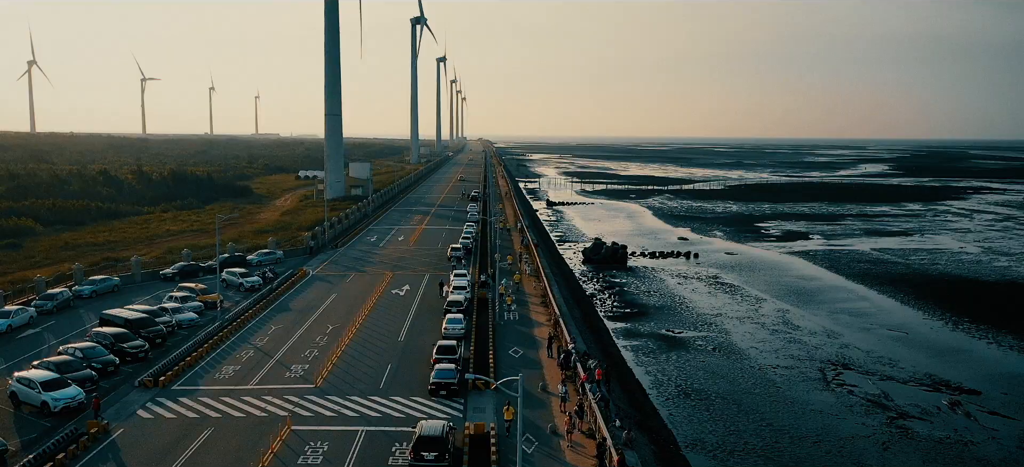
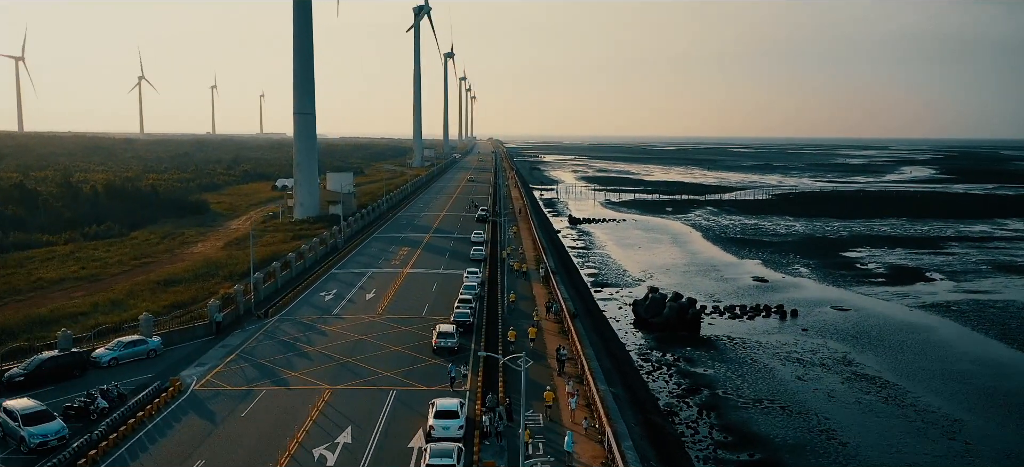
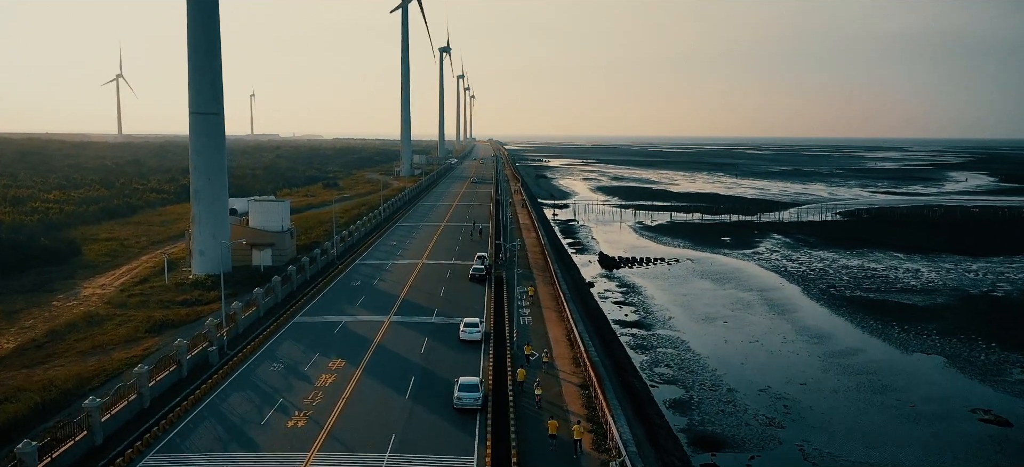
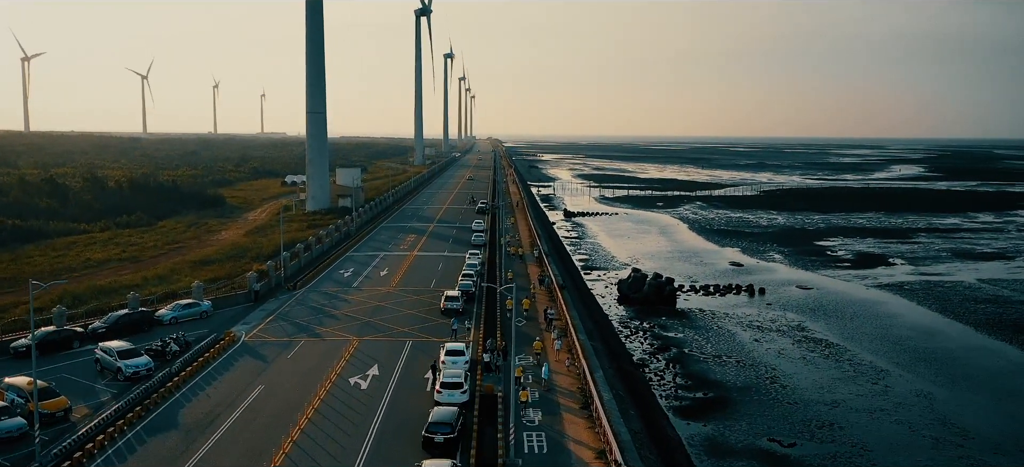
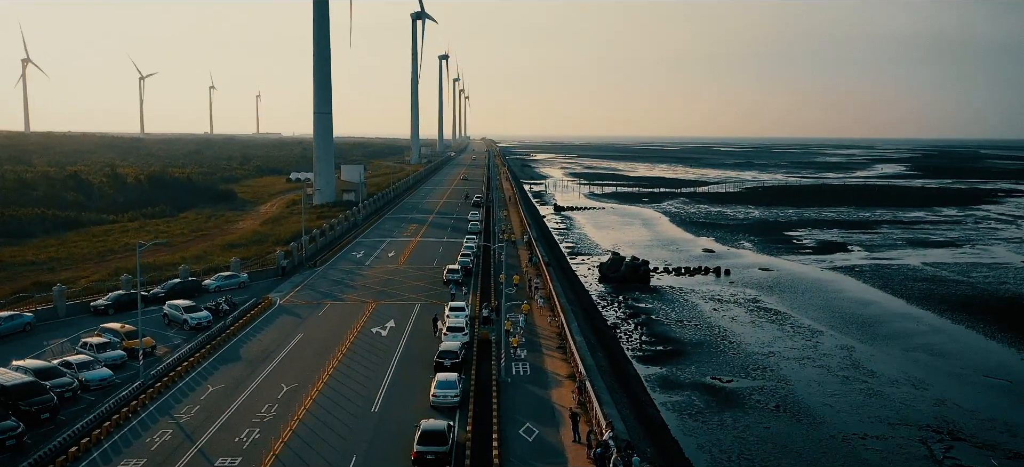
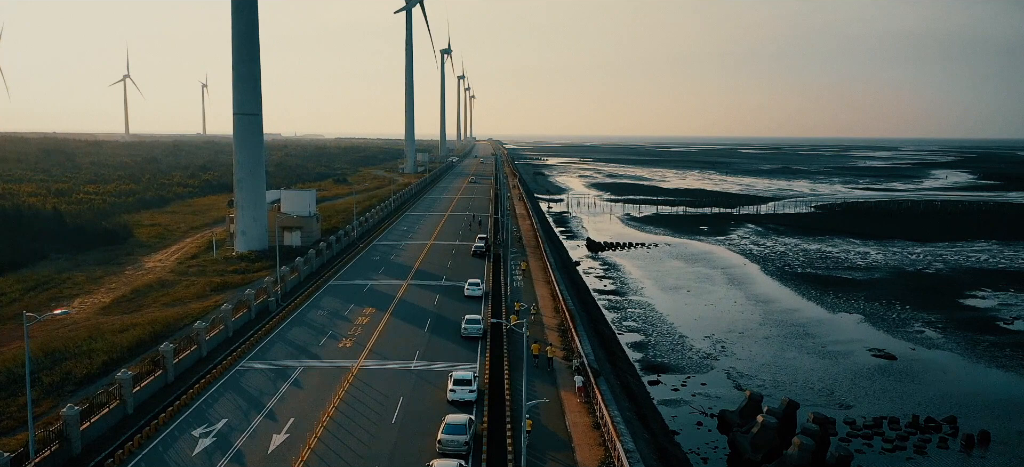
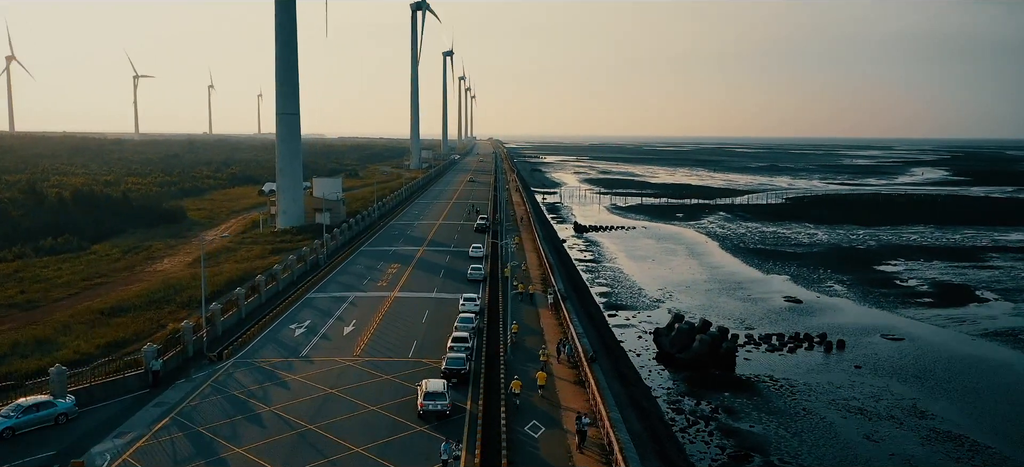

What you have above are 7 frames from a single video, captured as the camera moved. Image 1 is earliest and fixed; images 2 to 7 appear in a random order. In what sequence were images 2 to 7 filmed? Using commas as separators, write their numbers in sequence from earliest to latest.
5, 4, 2, 7, 6, 3
